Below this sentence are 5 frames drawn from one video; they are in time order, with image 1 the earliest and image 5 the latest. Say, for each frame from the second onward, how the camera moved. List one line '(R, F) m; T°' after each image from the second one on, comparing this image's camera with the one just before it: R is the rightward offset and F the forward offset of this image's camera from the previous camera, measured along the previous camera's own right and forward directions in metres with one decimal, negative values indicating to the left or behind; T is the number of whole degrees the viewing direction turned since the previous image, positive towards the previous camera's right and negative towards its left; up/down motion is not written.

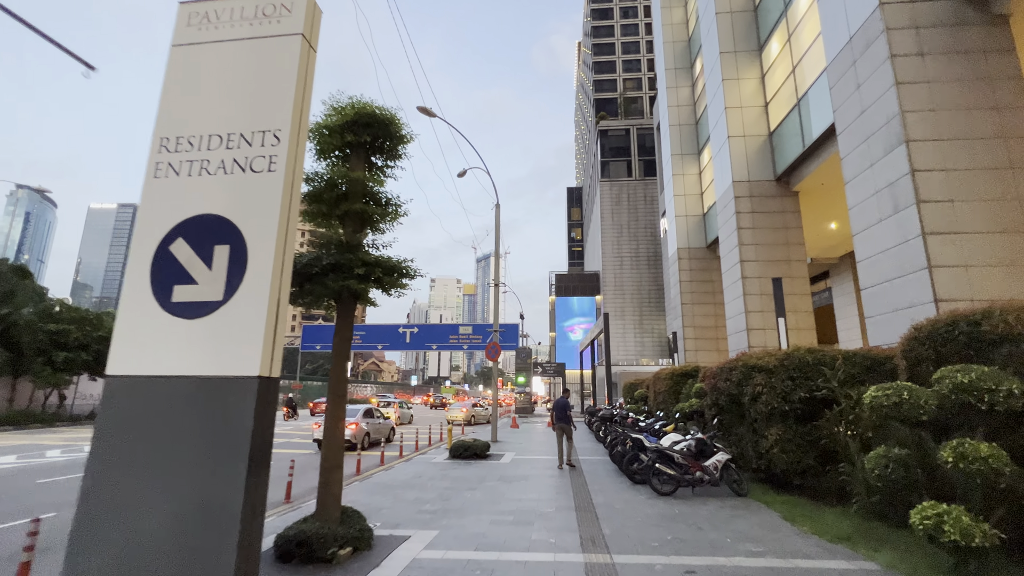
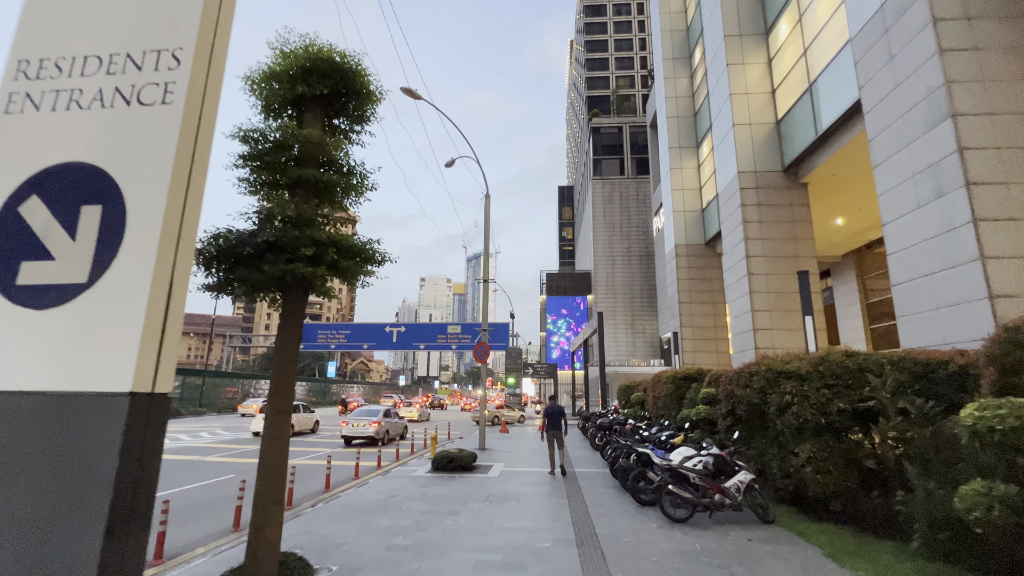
(0.0, +1.2) m; +1°
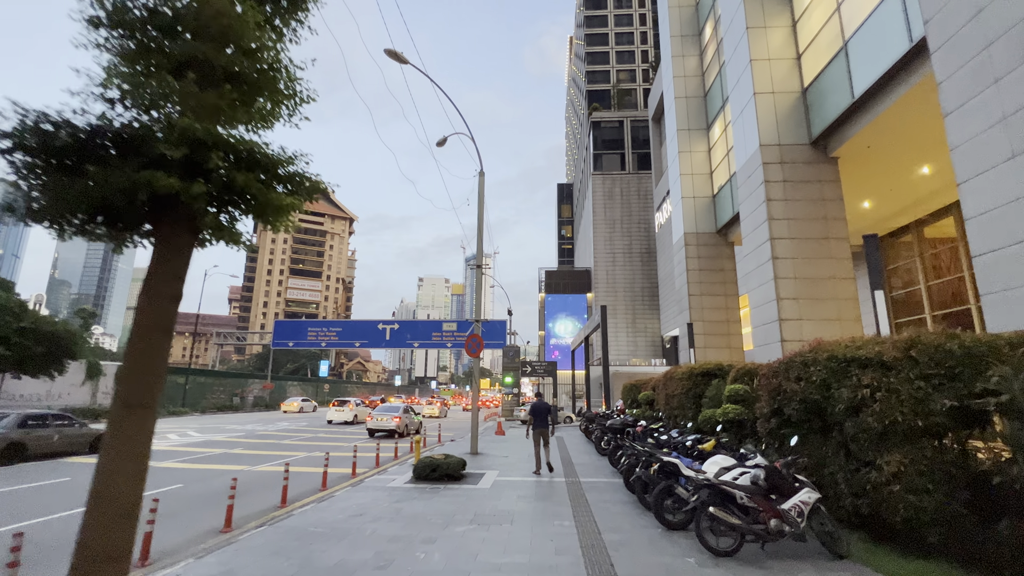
(+0.1, +1.6) m; 0°
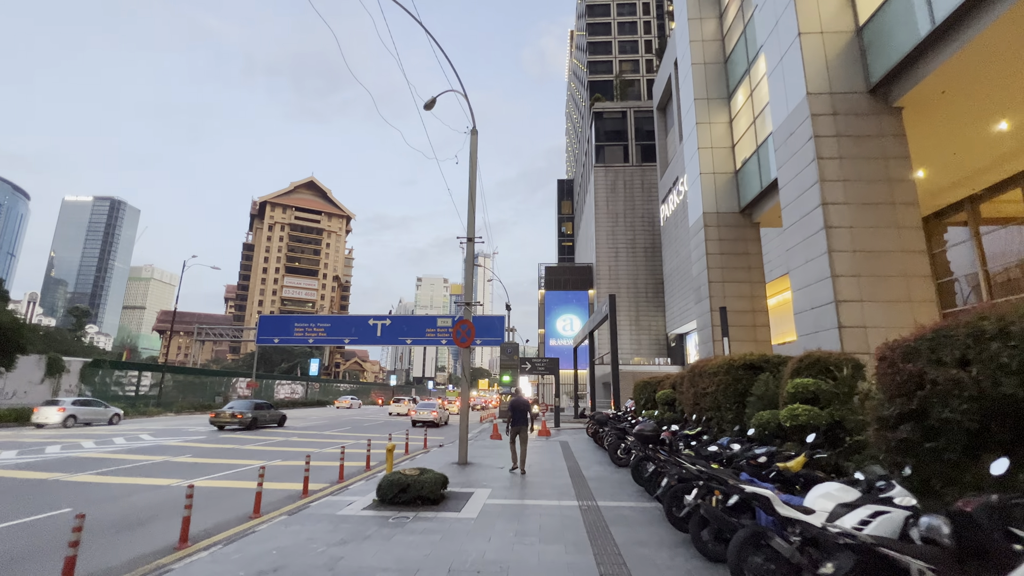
(0.0, +2.4) m; 0°
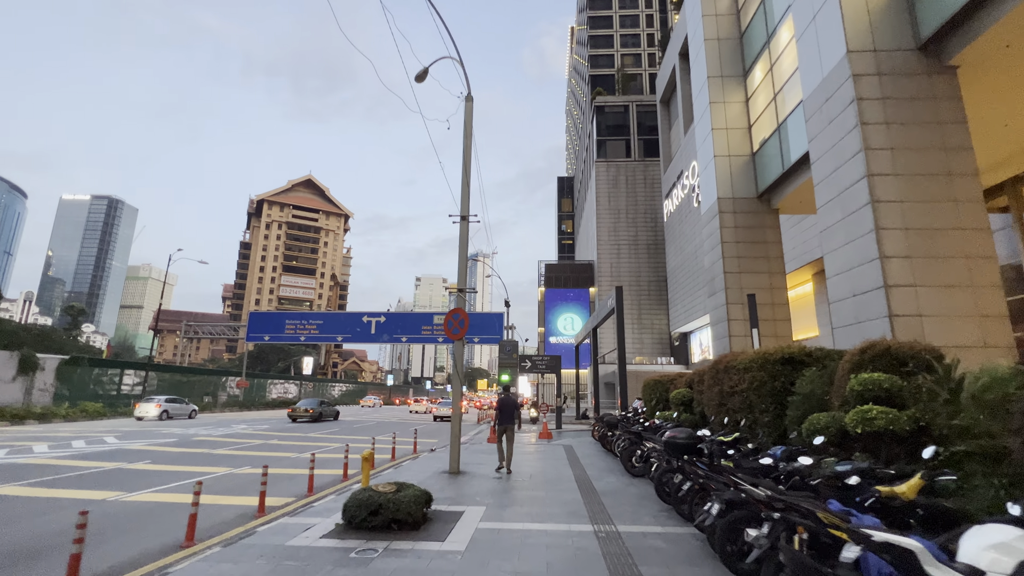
(0.0, +1.4) m; 0°
